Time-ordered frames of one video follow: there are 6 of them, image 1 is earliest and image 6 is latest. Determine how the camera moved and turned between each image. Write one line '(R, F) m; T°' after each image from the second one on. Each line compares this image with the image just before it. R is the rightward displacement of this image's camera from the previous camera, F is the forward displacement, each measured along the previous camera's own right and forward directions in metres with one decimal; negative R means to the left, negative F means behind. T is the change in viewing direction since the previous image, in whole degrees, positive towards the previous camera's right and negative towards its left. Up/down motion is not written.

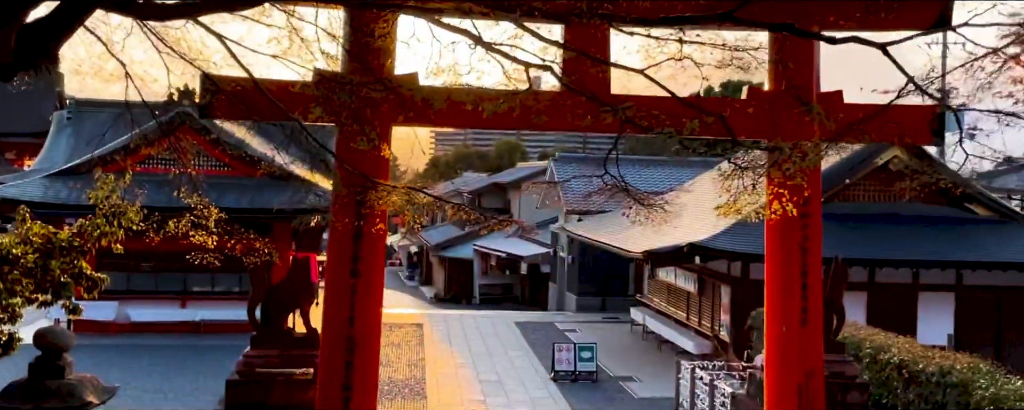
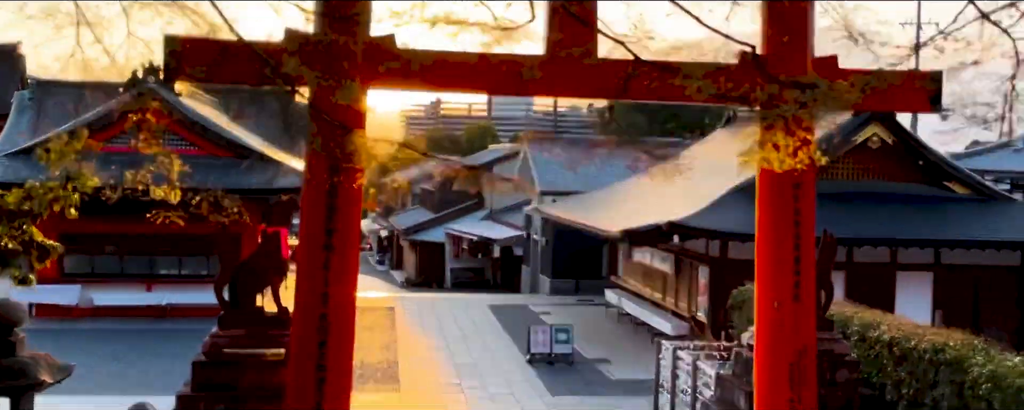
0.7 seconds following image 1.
(-0.1, +0.2) m; +2°
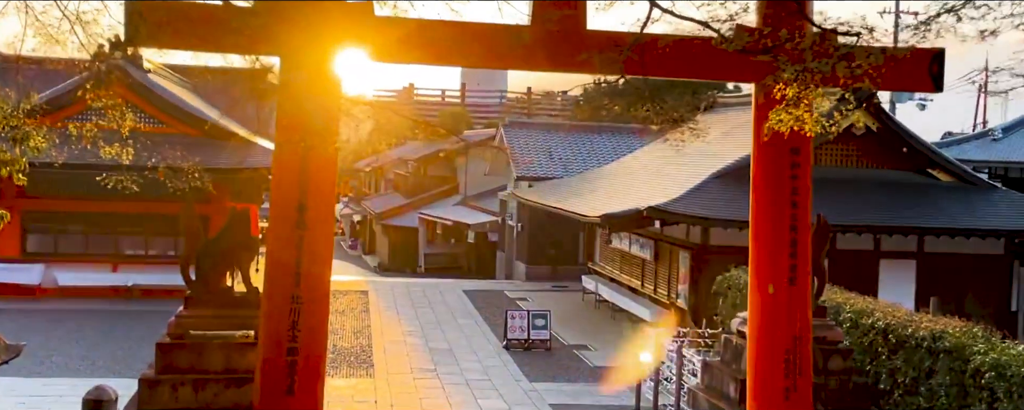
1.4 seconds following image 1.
(-0.1, +0.2) m; +2°
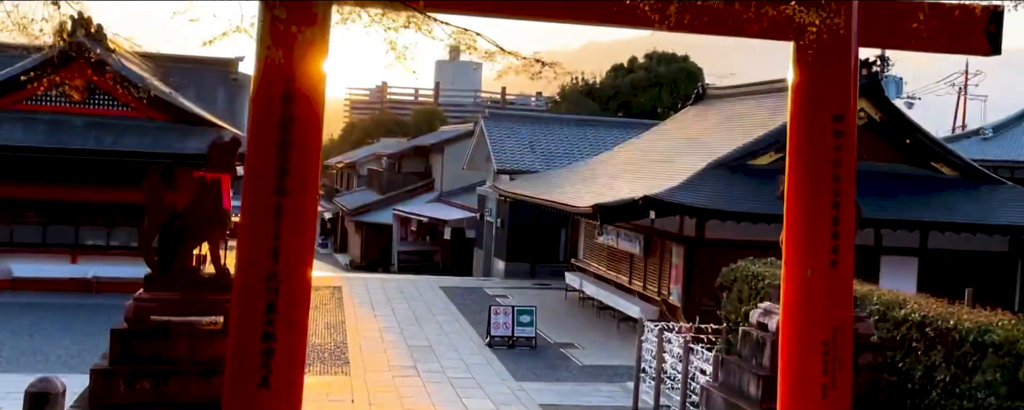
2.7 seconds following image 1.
(-0.2, +0.5) m; +2°
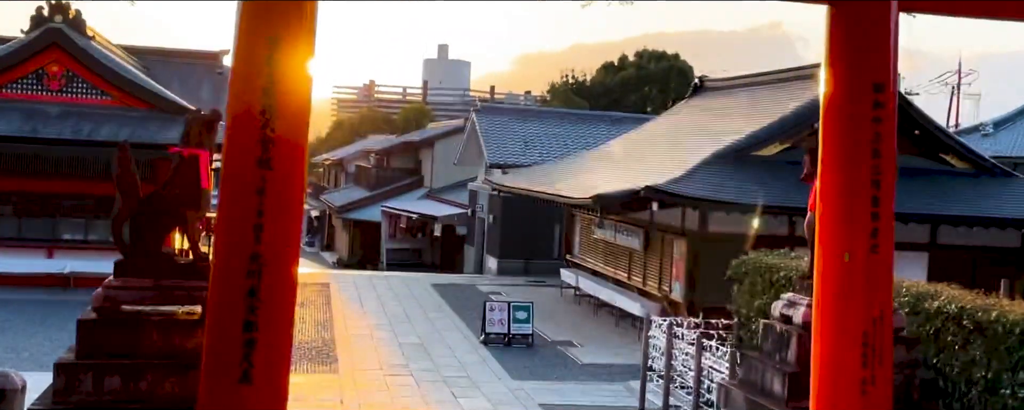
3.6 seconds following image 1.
(-0.1, +0.4) m; +1°
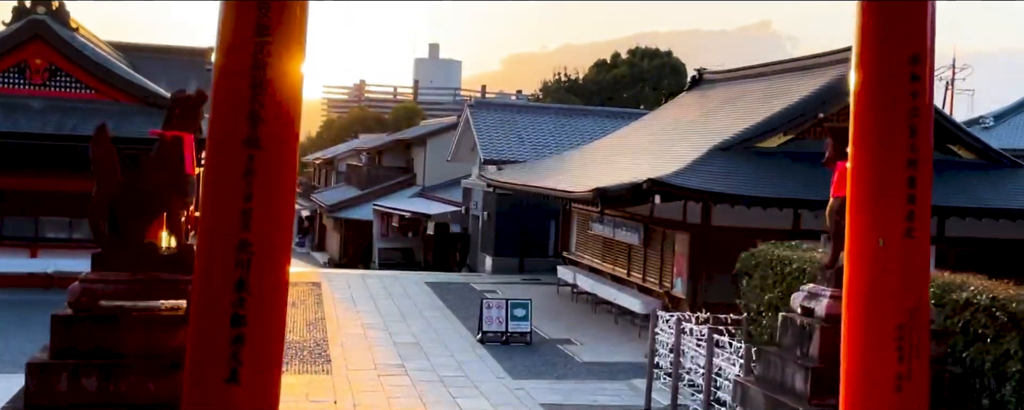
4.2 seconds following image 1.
(-0.1, +0.3) m; +1°
